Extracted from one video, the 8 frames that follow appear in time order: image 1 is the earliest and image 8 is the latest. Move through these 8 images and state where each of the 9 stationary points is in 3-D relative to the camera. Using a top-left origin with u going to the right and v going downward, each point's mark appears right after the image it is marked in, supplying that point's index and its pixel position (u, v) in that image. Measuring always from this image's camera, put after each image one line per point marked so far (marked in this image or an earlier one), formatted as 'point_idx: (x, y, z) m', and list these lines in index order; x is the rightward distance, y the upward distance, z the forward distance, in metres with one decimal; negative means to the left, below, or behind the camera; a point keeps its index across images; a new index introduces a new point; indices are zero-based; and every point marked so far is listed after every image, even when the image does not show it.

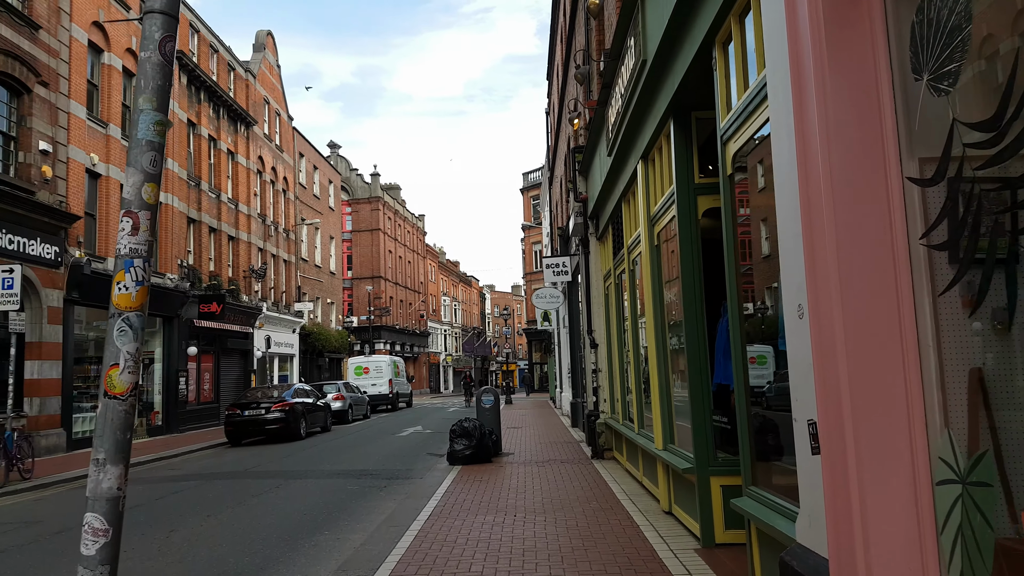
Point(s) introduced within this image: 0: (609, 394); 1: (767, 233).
0: (+1.7, -1.8, +12.5) m
1: (+1.7, +0.4, +4.9) m
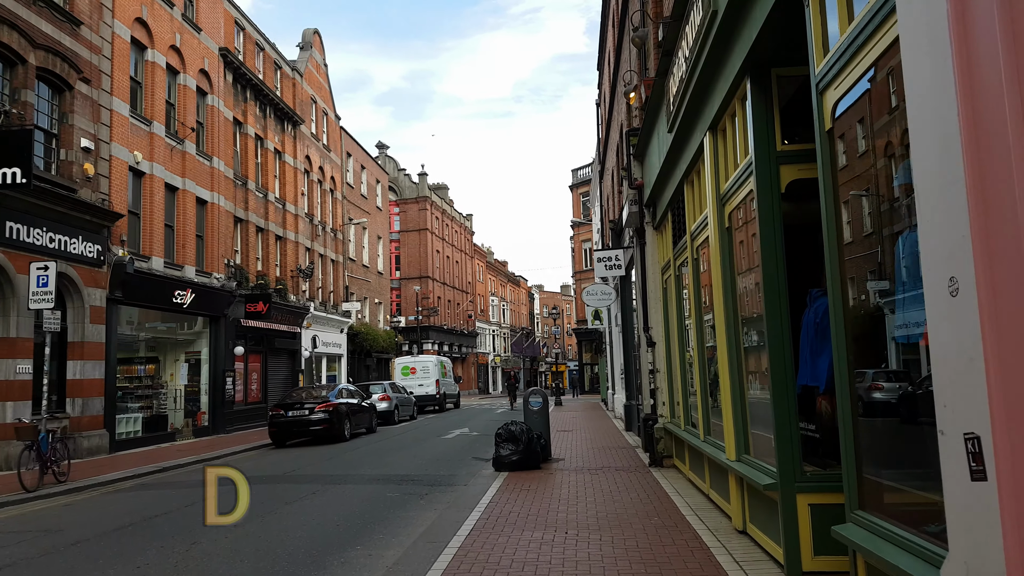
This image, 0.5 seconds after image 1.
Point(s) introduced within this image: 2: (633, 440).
0: (+2.5, -1.7, +11.6) m
1: (+1.9, +0.5, +3.9) m
2: (+2.5, -3.1, +15.2) m
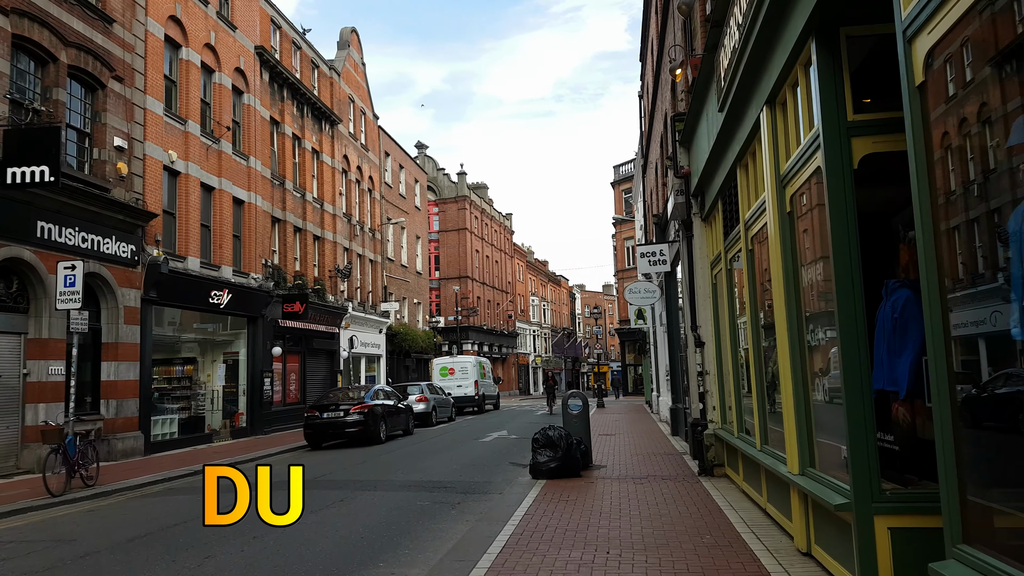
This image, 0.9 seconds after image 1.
0: (+3.1, -1.6, +10.8) m
1: (+2.1, +0.5, +3.2) m
2: (+3.2, -3.1, +14.4) m
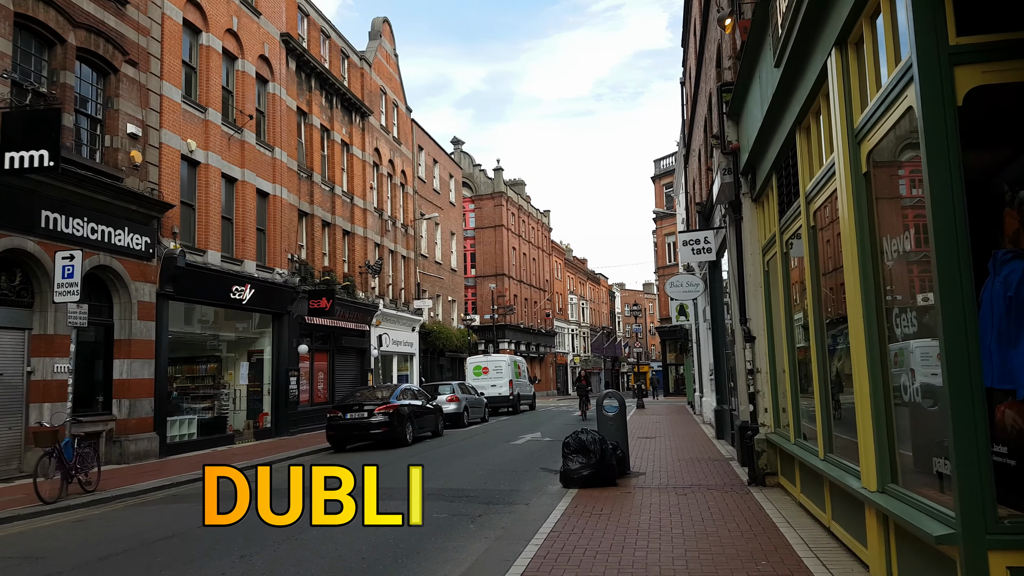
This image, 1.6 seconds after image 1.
0: (+3.4, -1.4, +9.6) m
1: (+2.0, +0.7, +2.0) m
2: (+3.8, -2.9, +13.2) m
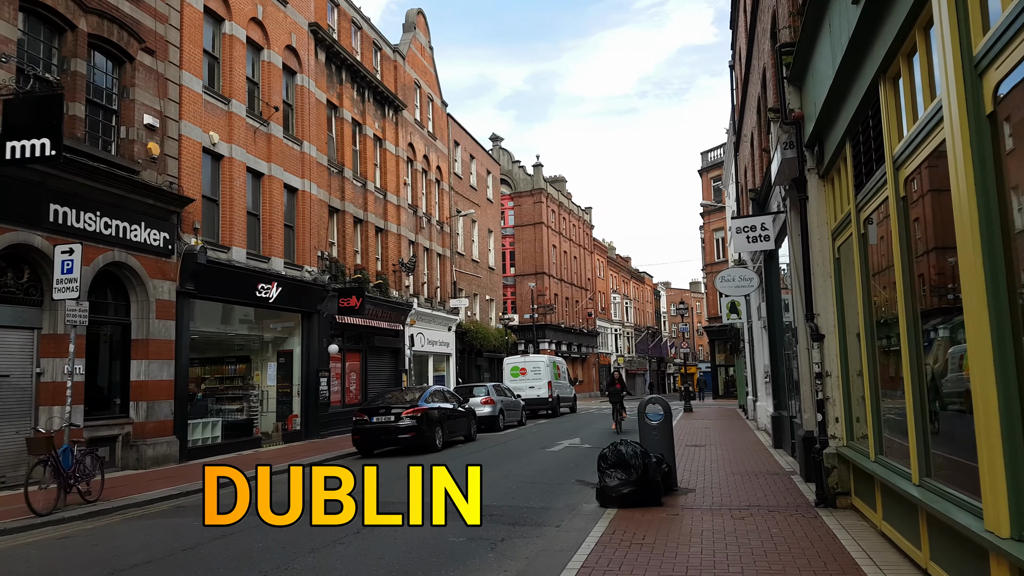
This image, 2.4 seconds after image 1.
0: (+3.7, -1.3, +8.3) m
1: (+1.9, +0.8, +0.9) m
2: (+4.3, -2.8, +11.9) m
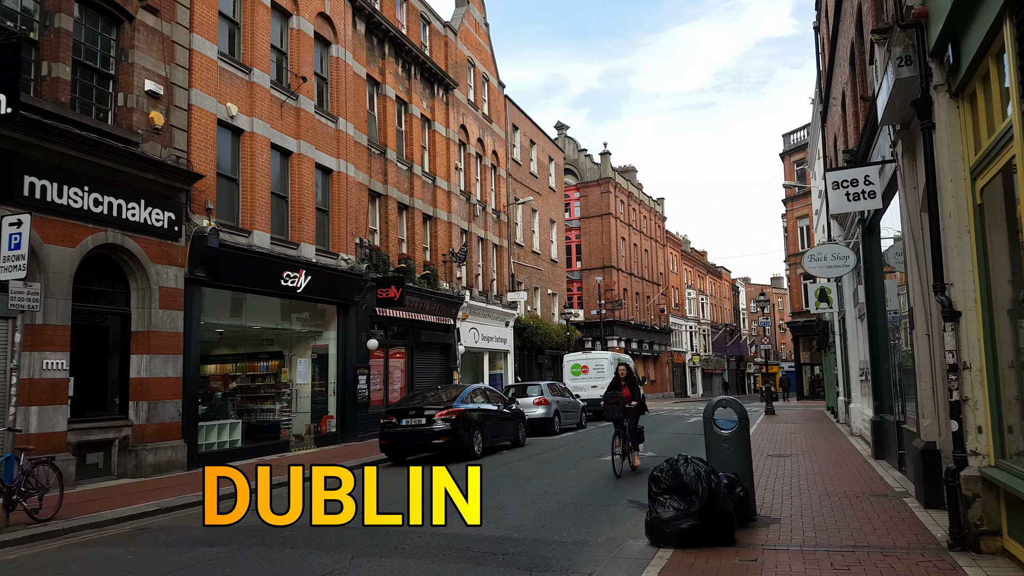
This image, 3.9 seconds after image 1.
0: (+3.9, -1.0, +5.9) m
1: (+1.3, +1.1, -1.3) m
2: (+4.8, -2.5, +9.3) m
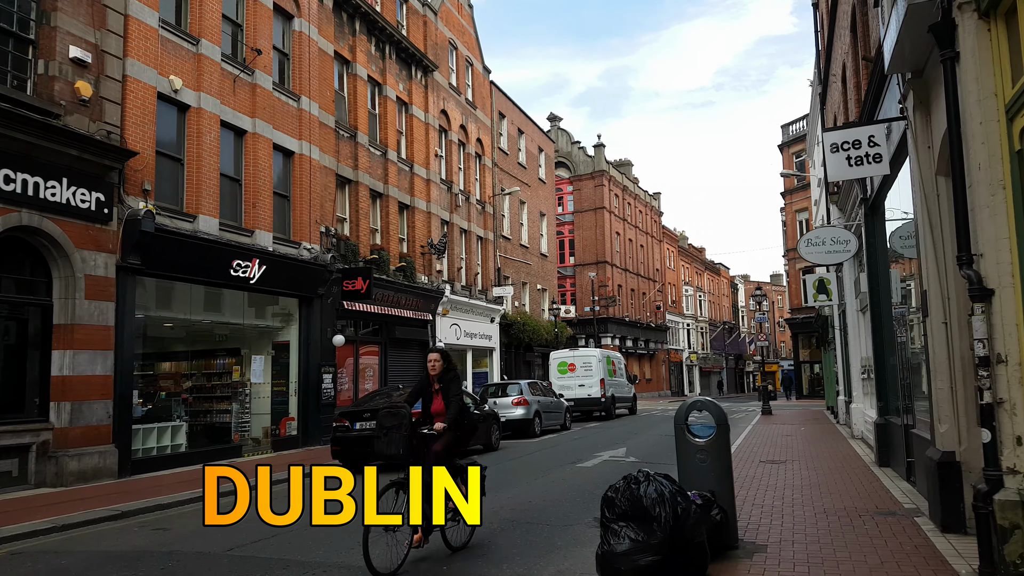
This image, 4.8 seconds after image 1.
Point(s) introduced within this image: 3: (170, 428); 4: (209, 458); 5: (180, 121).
0: (+3.3, -0.8, +4.6) m
1: (+0.7, +1.3, -2.6) m
2: (+4.2, -2.3, +8.0) m
3: (-6.2, -2.5, +13.5) m
4: (-5.8, -3.2, +14.2) m
5: (-6.3, +3.2, +14.2) m
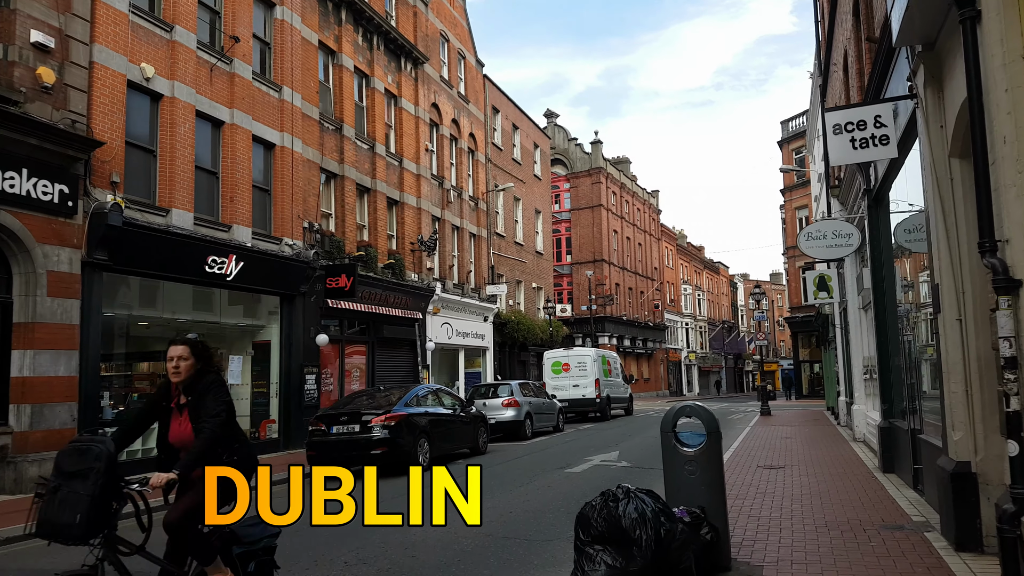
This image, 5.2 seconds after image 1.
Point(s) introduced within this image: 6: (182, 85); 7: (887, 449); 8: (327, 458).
0: (+3.1, -0.8, +4.0) m
1: (+0.5, +1.3, -3.2) m
2: (+4.0, -2.2, +7.4) m
3: (-6.4, -2.4, +12.9) m
4: (-6.0, -3.2, +13.6) m
5: (-6.6, +3.2, +13.6) m
6: (-6.2, +3.8, +14.0) m
7: (+5.2, -2.2, +10.4) m
8: (-2.9, -2.6, +11.9) m
